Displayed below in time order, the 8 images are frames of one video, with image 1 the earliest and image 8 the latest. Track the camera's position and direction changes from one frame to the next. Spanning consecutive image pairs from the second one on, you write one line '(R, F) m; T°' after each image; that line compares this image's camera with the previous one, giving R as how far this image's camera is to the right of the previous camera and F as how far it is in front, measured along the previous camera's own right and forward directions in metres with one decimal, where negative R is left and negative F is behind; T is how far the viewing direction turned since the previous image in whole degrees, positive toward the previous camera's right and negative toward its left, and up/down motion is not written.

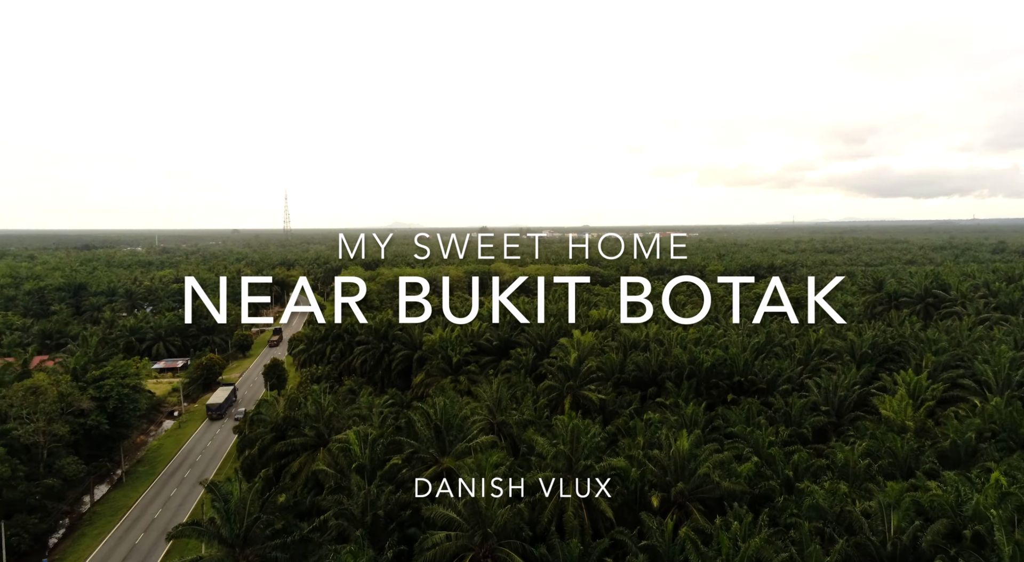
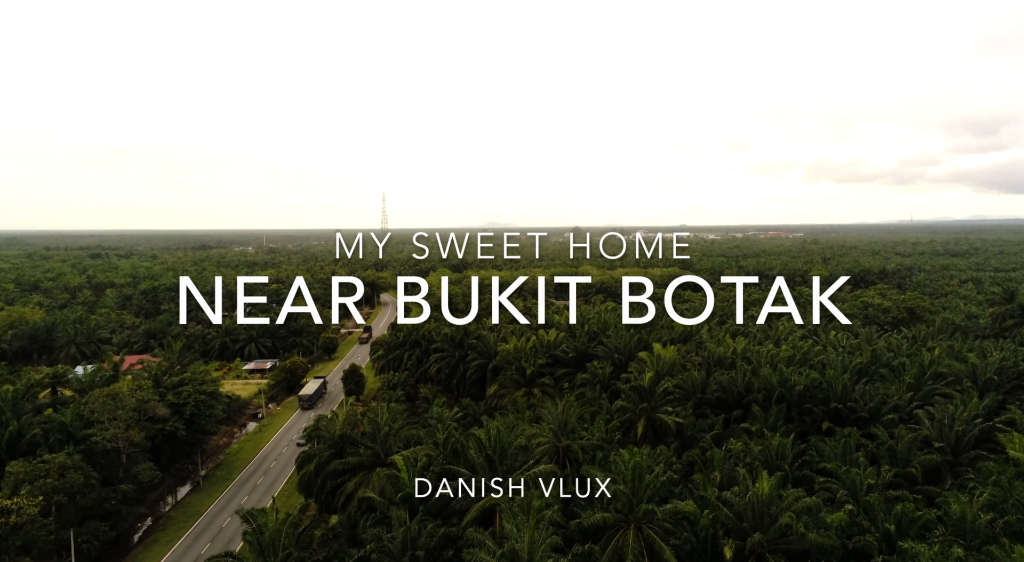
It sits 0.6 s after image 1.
(+1.1, +1.8) m; -8°
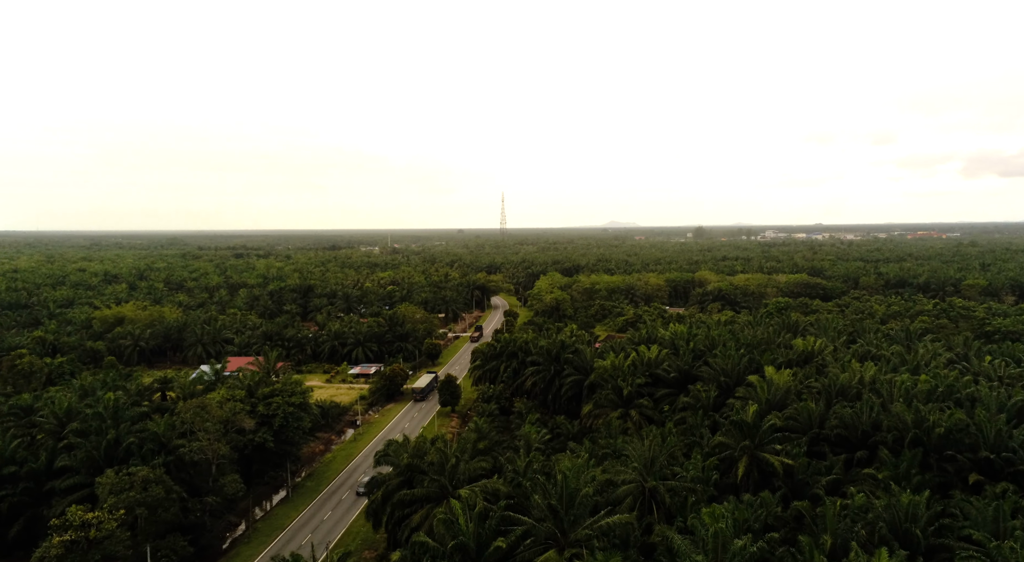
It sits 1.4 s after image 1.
(+1.4, +2.4) m; -10°
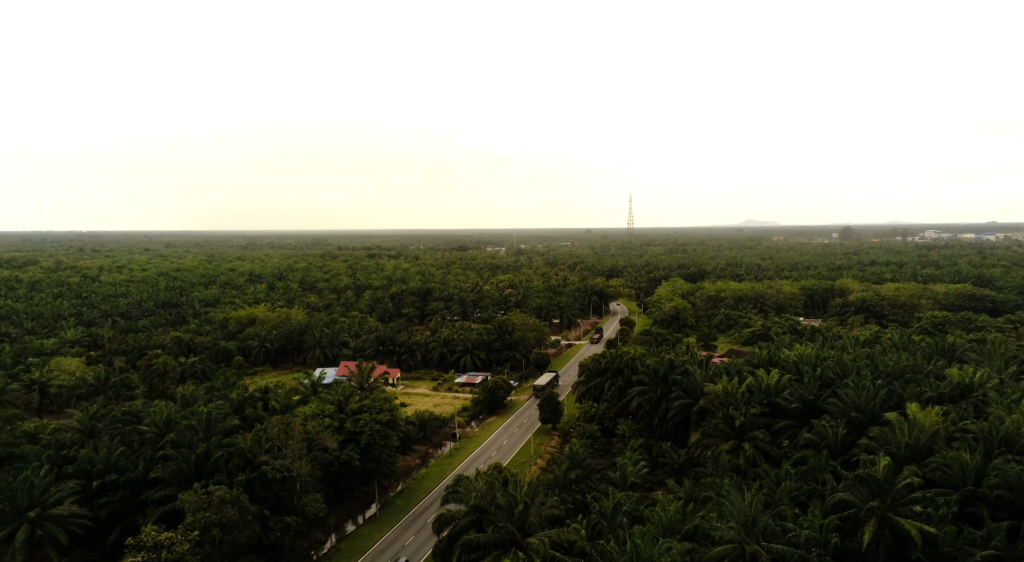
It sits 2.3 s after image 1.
(+1.6, +2.7) m; -11°
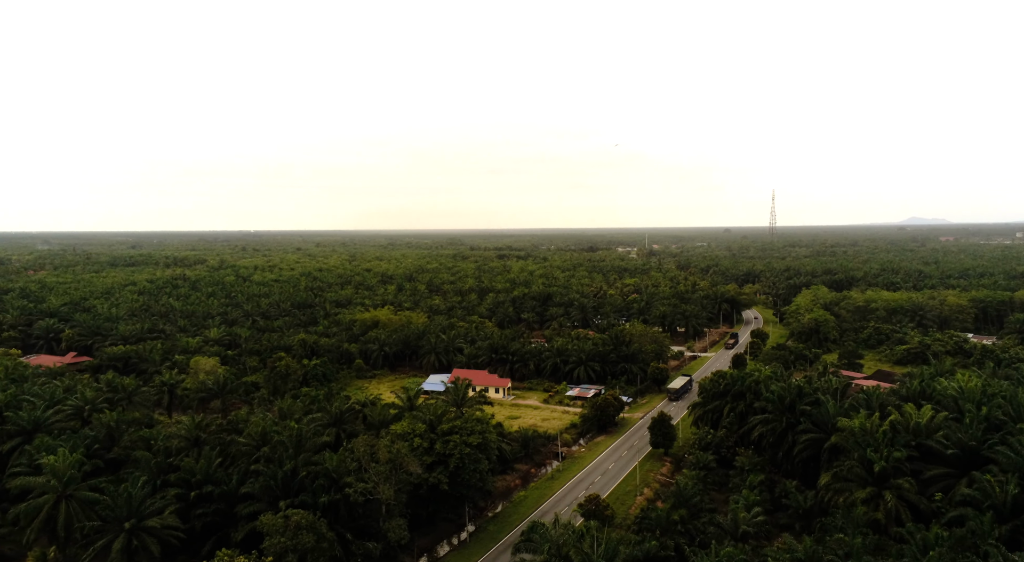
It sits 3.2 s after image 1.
(+1.6, +2.7) m; -11°
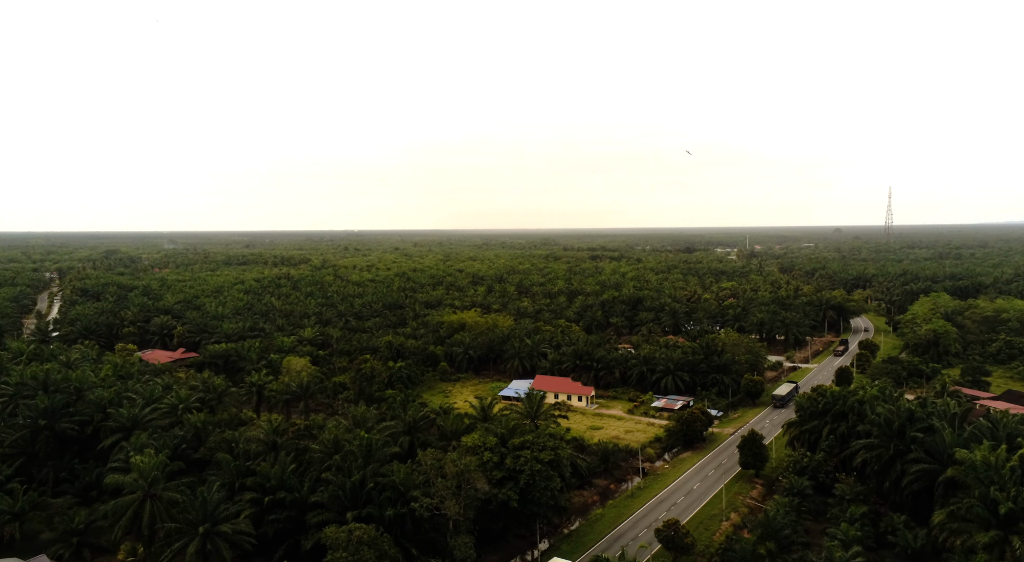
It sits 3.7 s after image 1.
(+0.9, +1.5) m; -8°
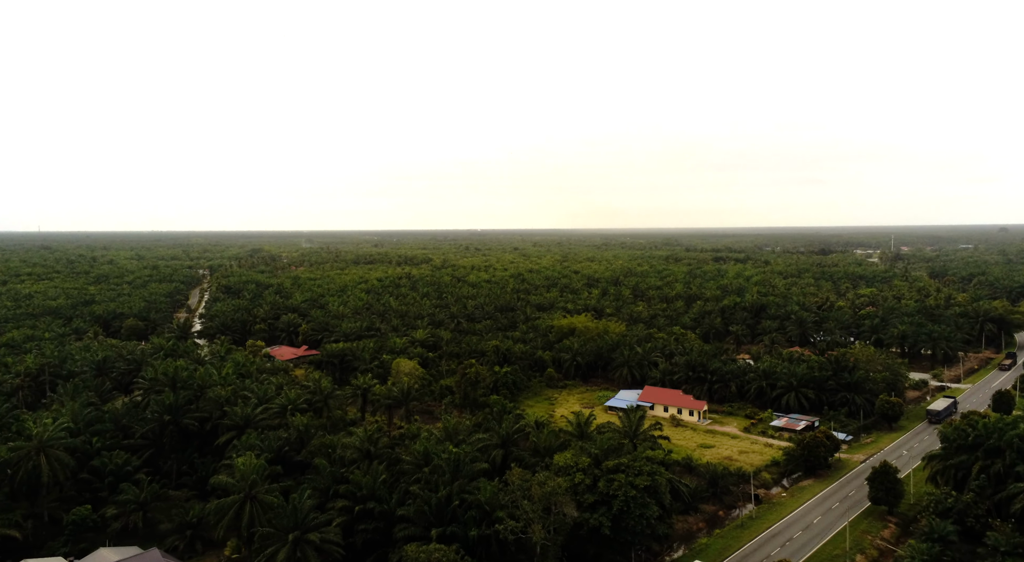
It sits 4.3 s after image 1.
(+1.0, +1.8) m; -10°
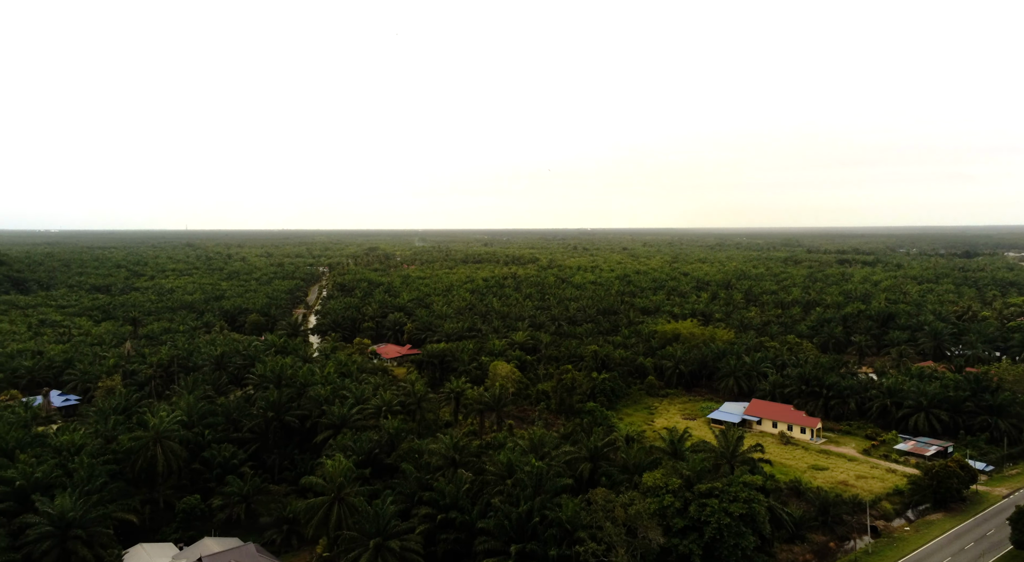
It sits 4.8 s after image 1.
(+0.8, +1.4) m; -9°
